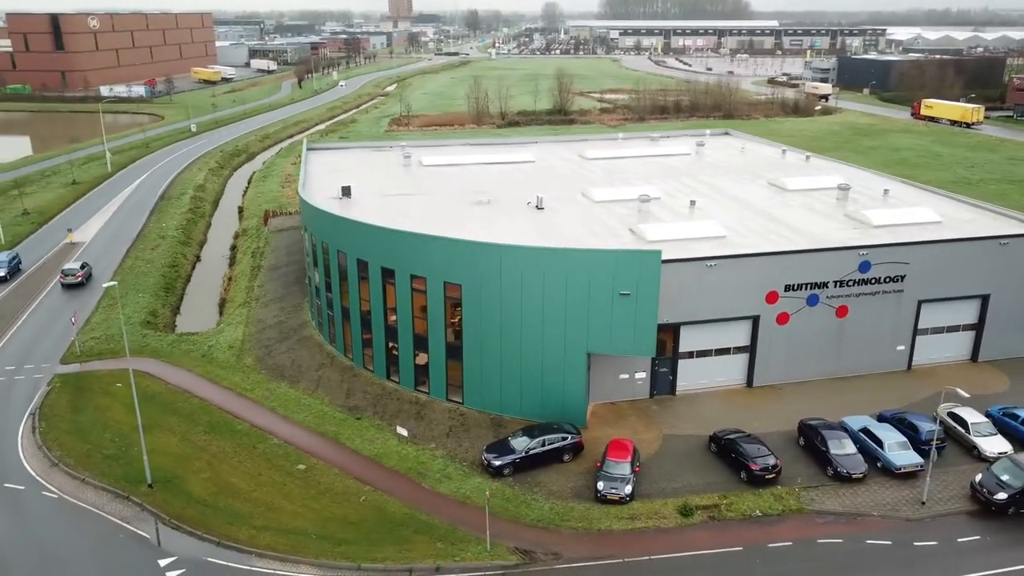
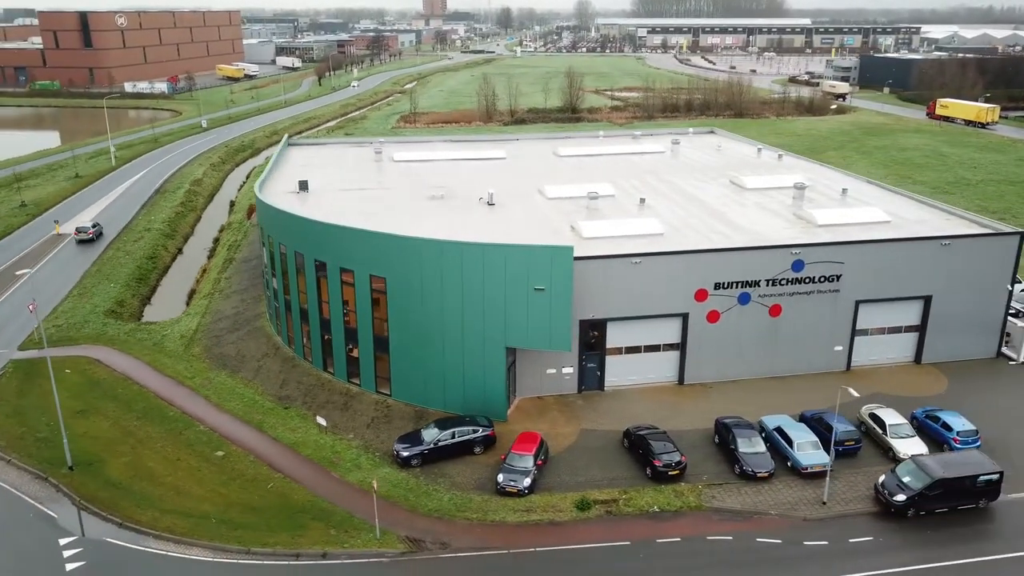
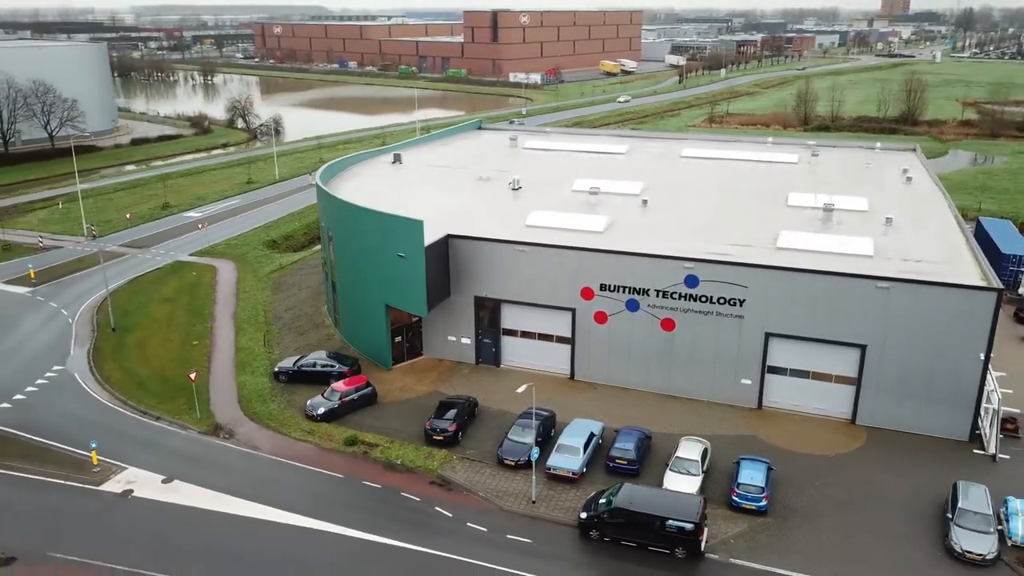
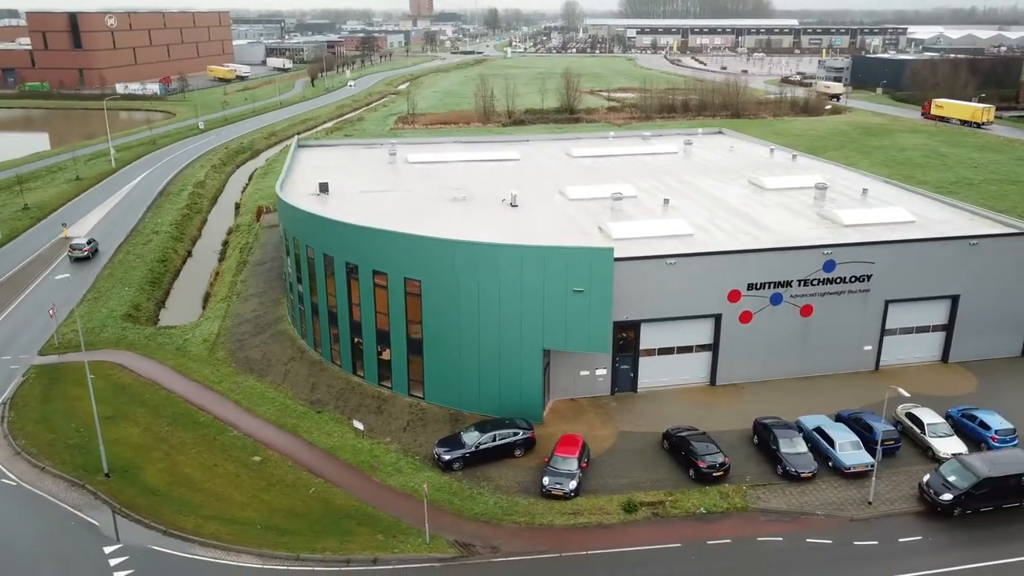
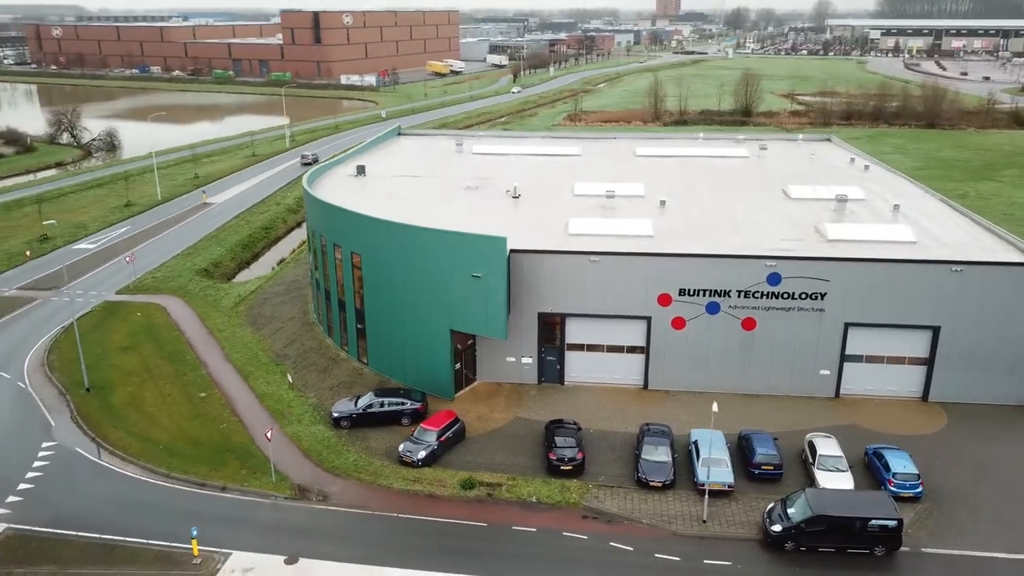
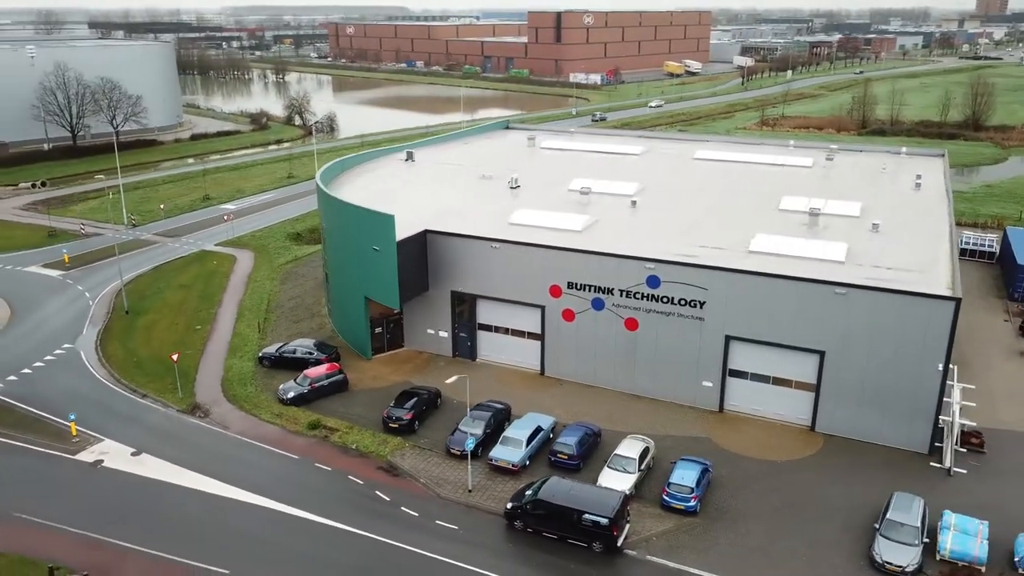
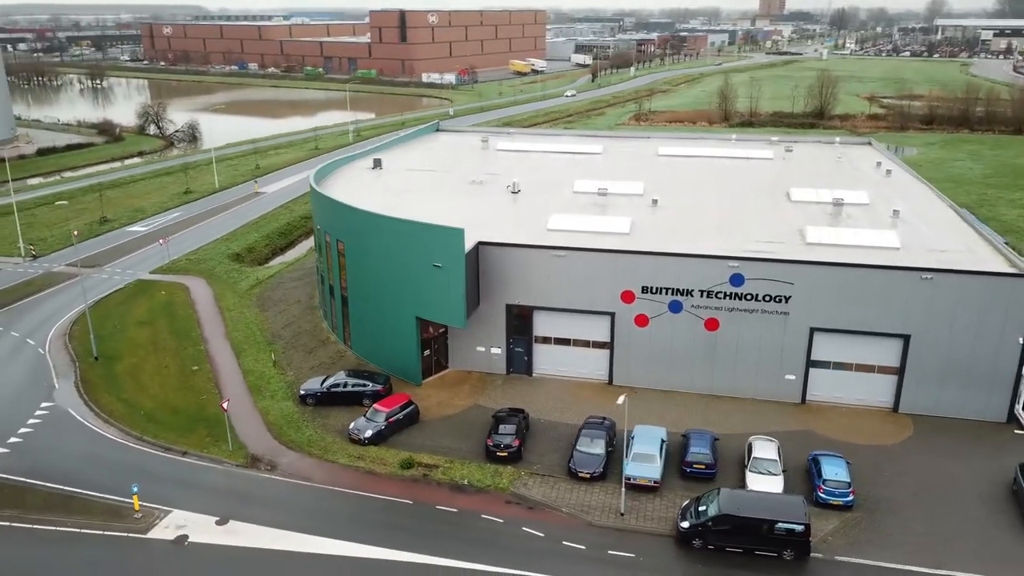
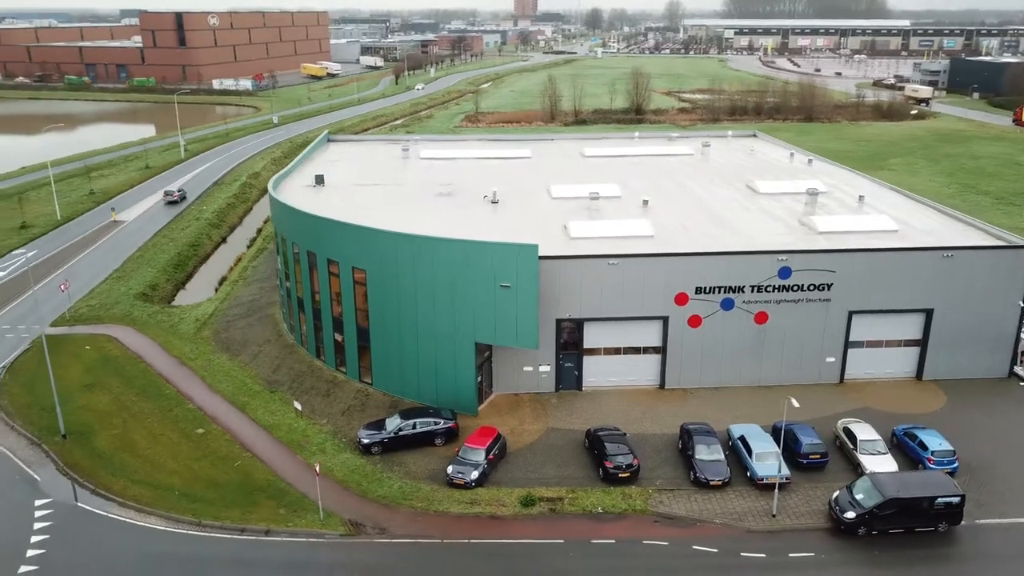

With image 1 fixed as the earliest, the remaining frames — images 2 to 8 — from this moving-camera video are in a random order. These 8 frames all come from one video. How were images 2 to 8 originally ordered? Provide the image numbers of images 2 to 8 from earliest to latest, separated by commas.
4, 2, 8, 5, 7, 3, 6
